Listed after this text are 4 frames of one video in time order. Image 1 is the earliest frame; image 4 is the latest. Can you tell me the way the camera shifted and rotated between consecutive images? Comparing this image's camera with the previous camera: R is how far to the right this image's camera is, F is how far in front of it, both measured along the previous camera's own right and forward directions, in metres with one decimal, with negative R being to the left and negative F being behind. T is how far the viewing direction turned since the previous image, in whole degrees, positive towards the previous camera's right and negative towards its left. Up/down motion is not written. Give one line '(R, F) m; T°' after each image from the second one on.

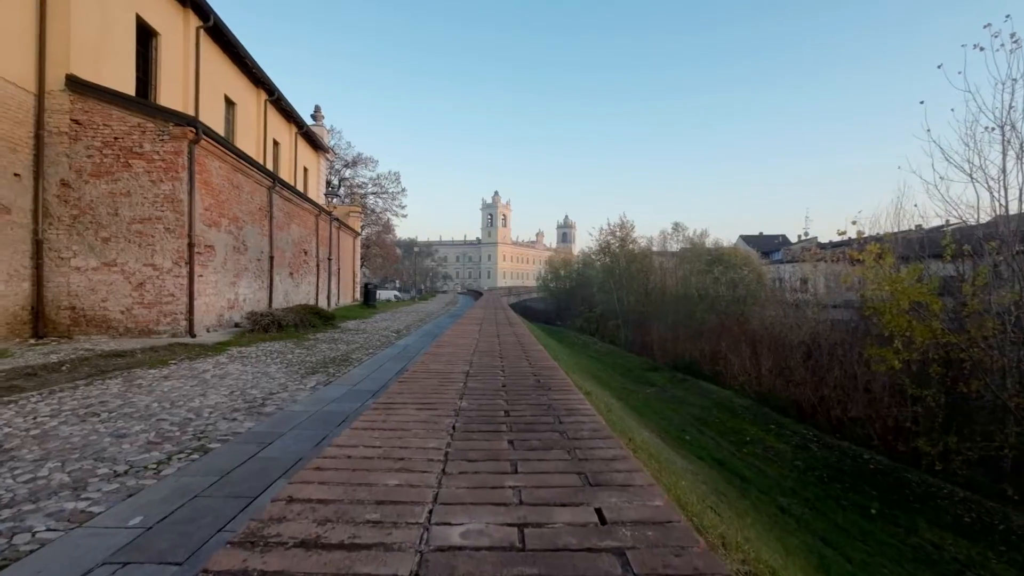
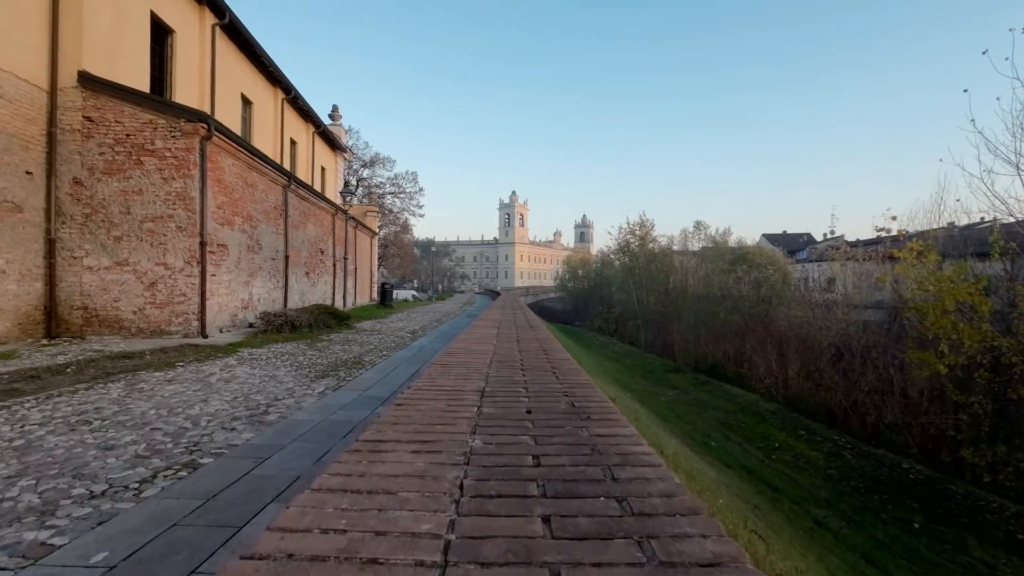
(0.0, +0.4) m; -2°
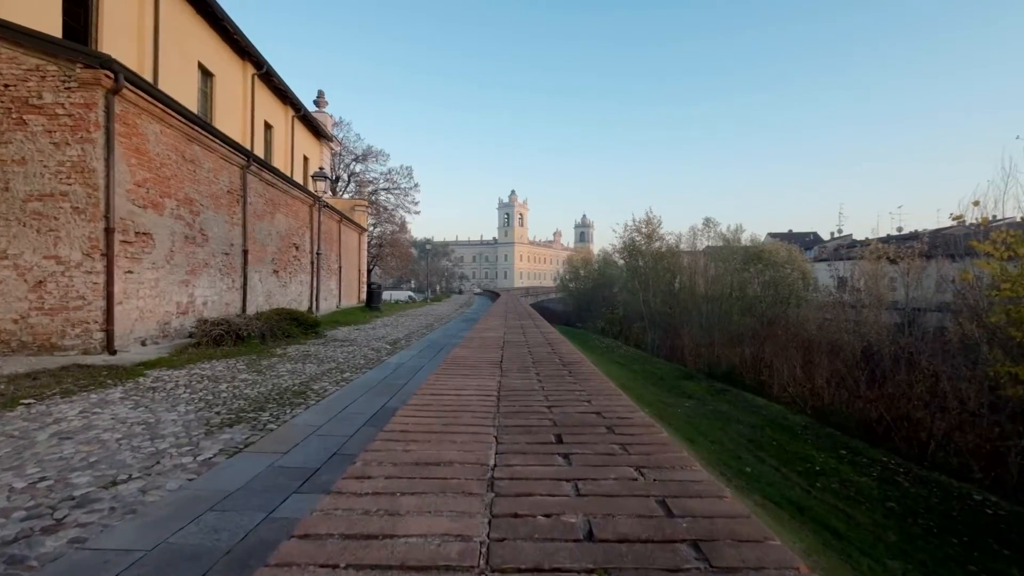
(-0.1, +2.3) m; 0°
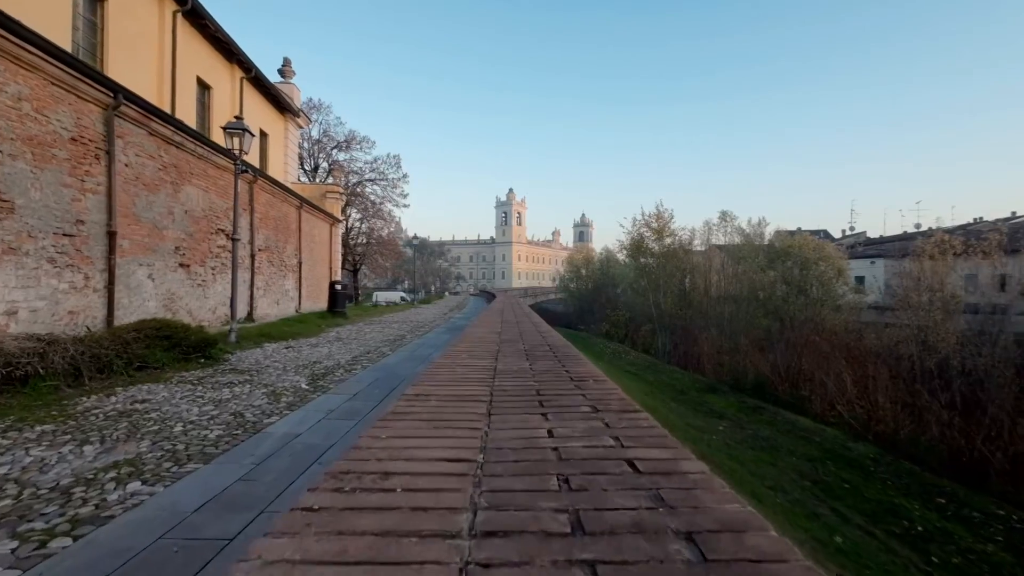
(0.0, +3.9) m; 0°
